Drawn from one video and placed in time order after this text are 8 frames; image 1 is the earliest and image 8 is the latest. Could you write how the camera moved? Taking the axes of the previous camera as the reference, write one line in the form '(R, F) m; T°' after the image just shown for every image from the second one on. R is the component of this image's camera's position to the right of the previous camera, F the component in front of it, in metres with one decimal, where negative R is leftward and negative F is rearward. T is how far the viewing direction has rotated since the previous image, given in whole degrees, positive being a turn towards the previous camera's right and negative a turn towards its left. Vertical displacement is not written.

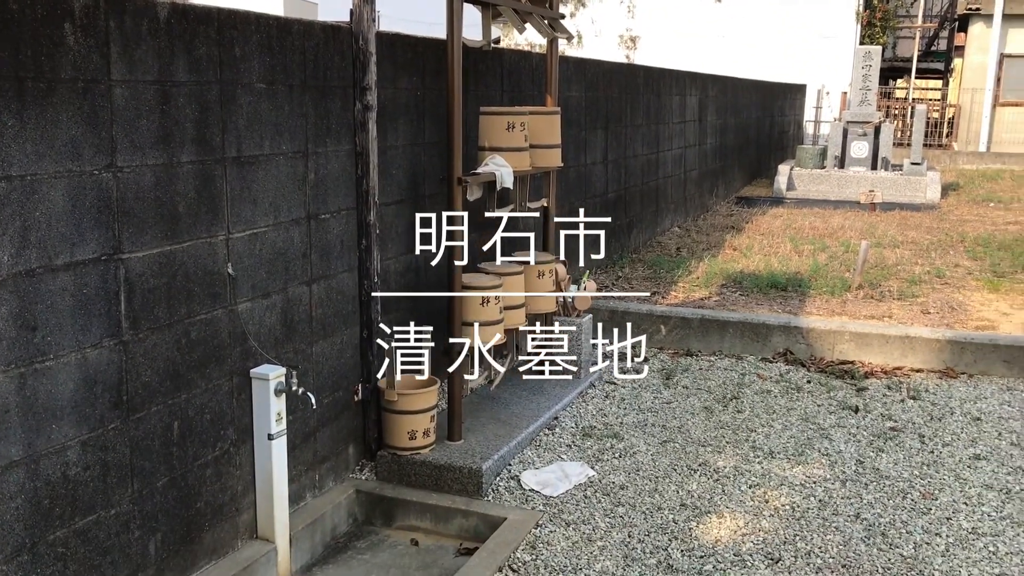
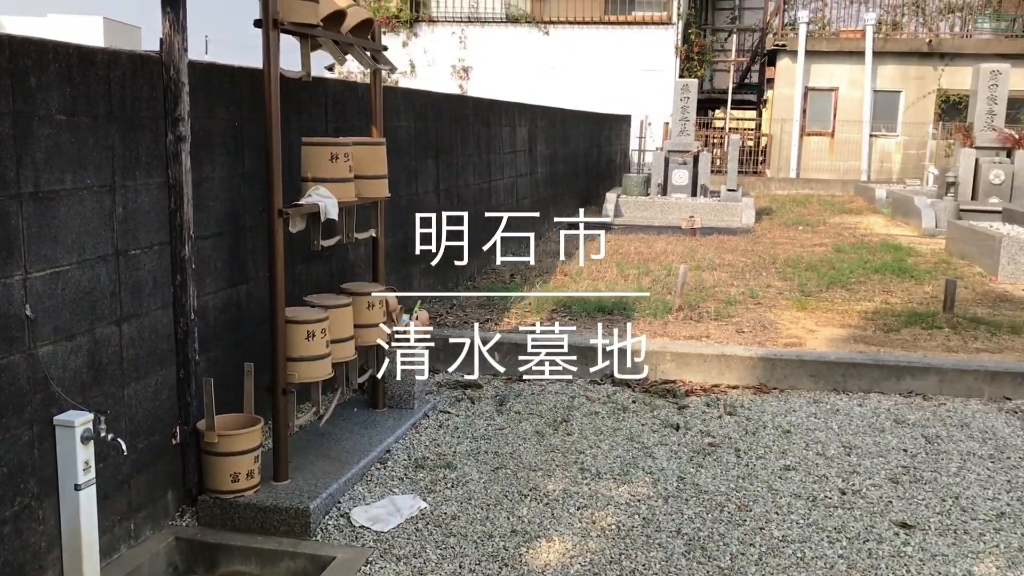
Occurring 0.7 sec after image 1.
(+0.1, 0.0) m; +9°
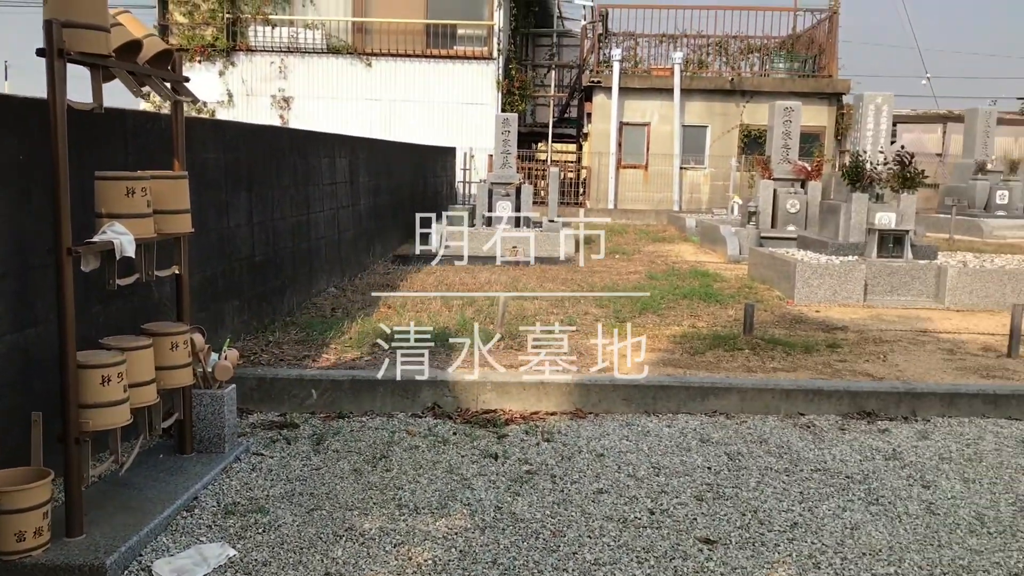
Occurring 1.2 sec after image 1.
(+0.1, 0.0) m; +10°
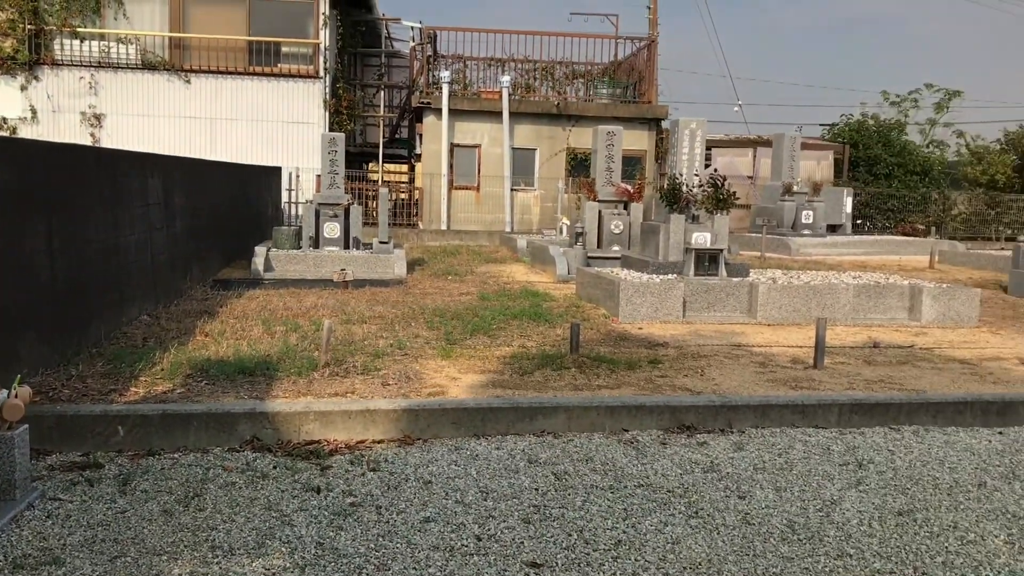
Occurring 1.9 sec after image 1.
(+0.1, +0.1) m; +10°
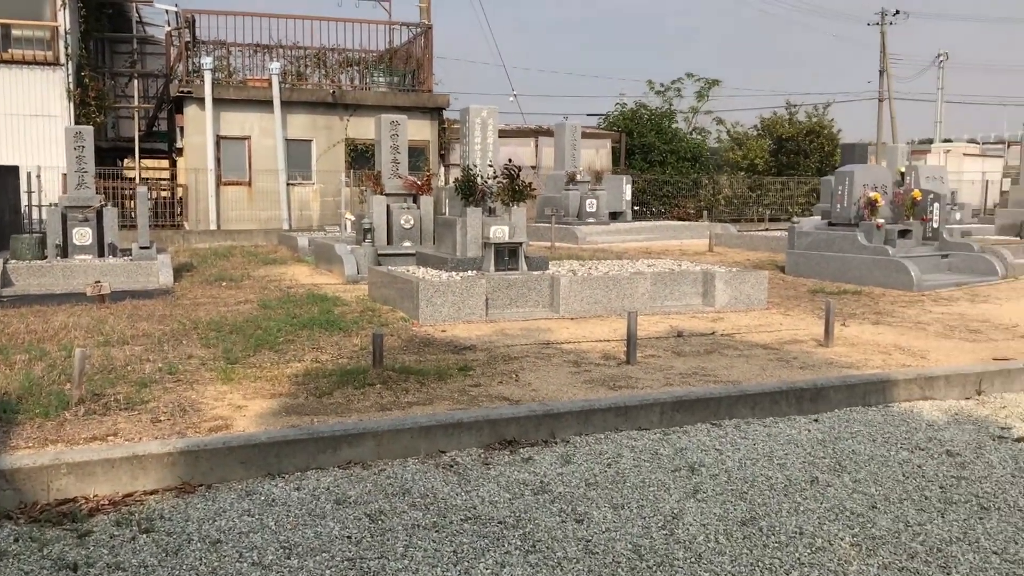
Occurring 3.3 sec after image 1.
(-0.1, +0.5) m; +13°
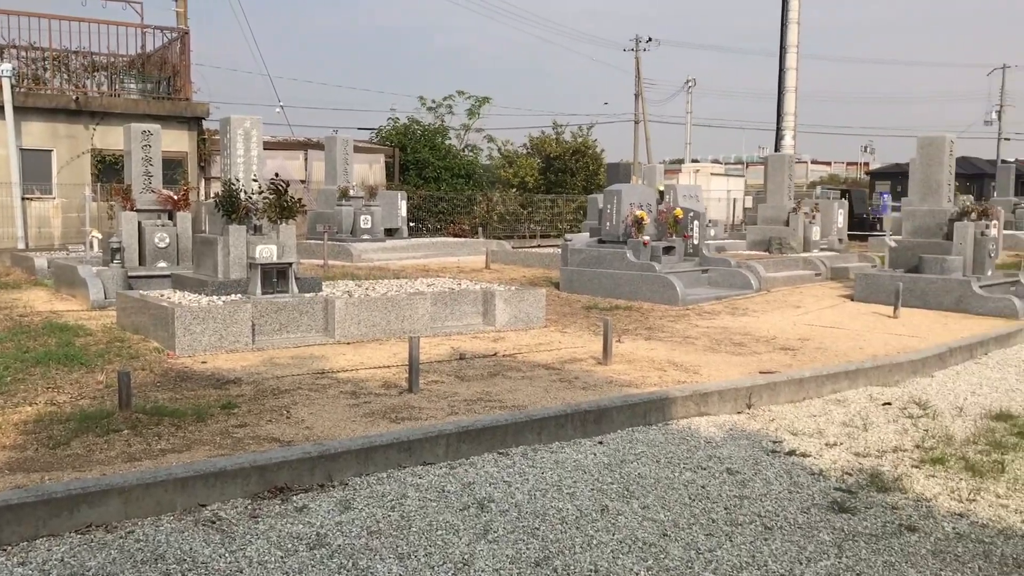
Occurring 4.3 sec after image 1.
(0.0, +0.3) m; +13°
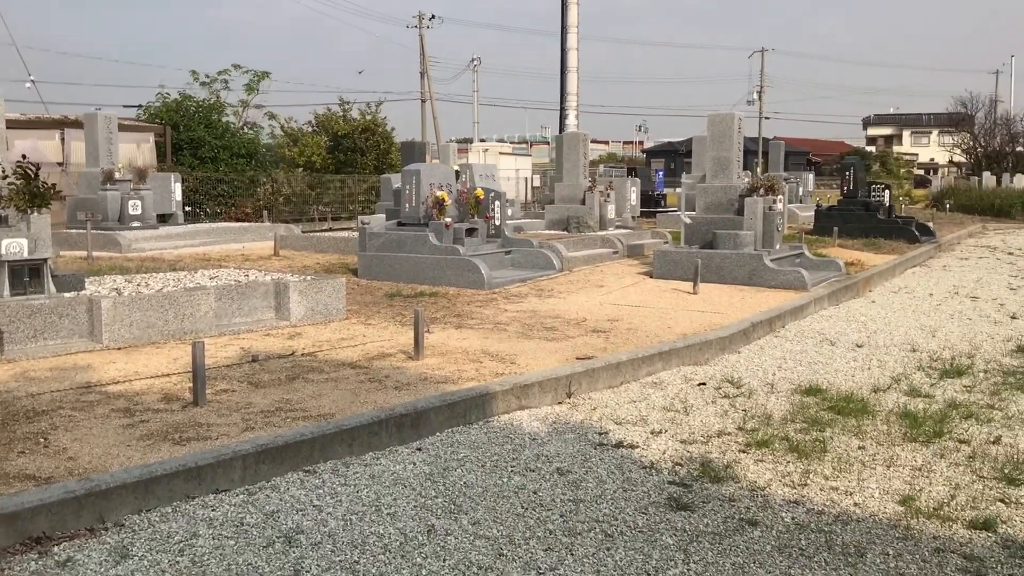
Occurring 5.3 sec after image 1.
(-0.1, +0.5) m; +12°
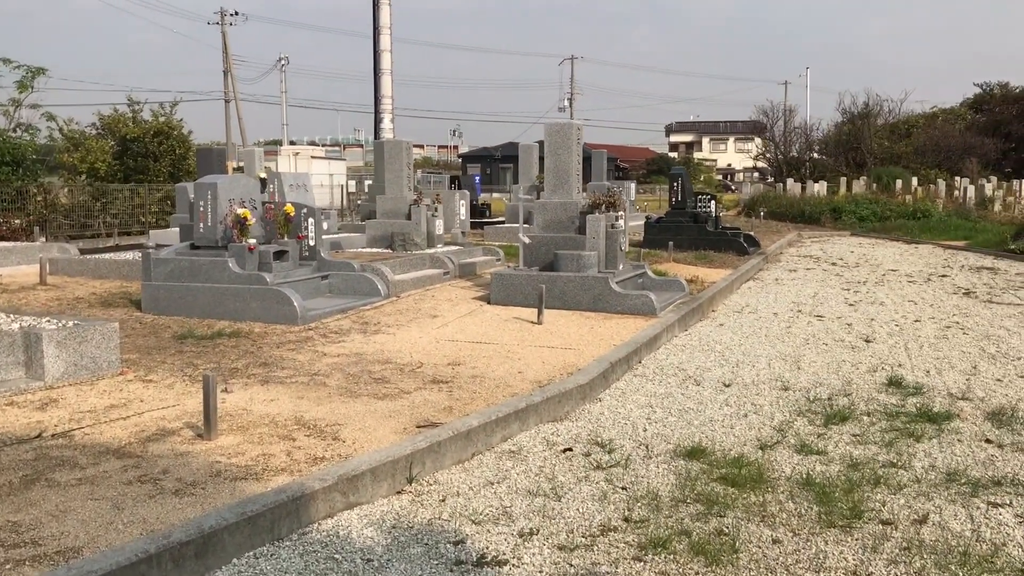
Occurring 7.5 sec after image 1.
(0.0, +1.1) m; +11°
